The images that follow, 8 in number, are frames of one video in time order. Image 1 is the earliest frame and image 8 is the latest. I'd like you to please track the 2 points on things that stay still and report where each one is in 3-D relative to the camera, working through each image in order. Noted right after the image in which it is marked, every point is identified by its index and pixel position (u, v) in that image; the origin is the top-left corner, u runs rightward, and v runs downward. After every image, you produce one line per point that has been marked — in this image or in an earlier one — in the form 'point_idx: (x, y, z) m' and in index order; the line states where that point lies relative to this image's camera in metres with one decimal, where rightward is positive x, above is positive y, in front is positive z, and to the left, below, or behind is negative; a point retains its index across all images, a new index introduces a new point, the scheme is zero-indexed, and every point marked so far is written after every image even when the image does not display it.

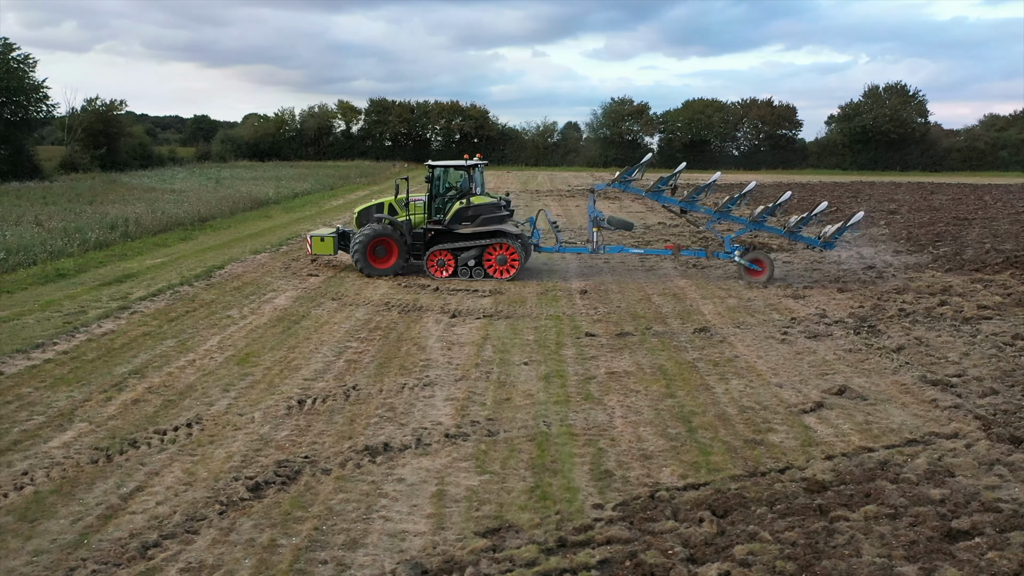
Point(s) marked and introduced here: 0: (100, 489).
0: (-2.4, -1.2, +4.9) m
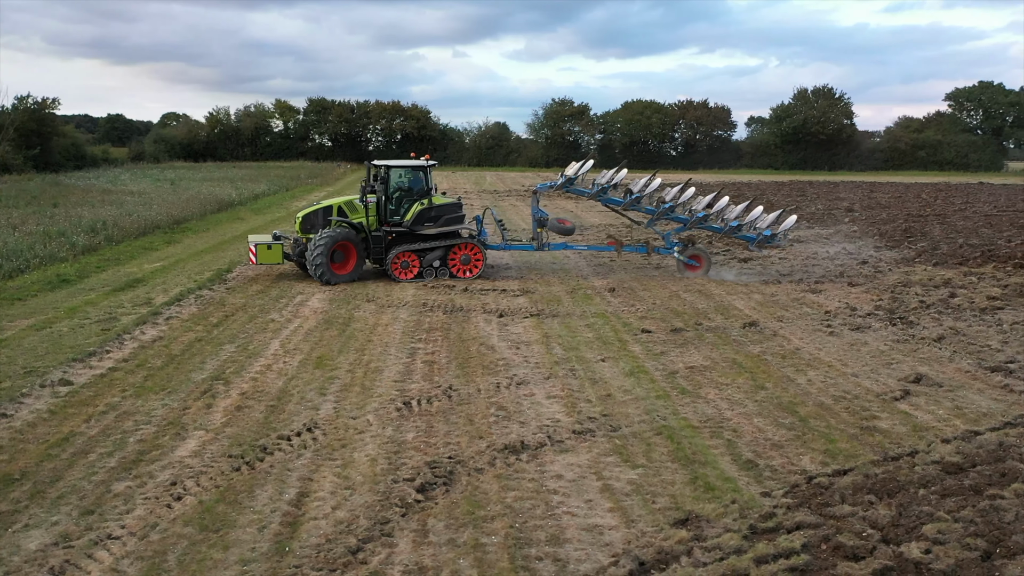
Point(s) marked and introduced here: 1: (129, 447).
0: (-1.4, -1.2, +4.8) m
1: (-2.5, -1.1, +5.5) m
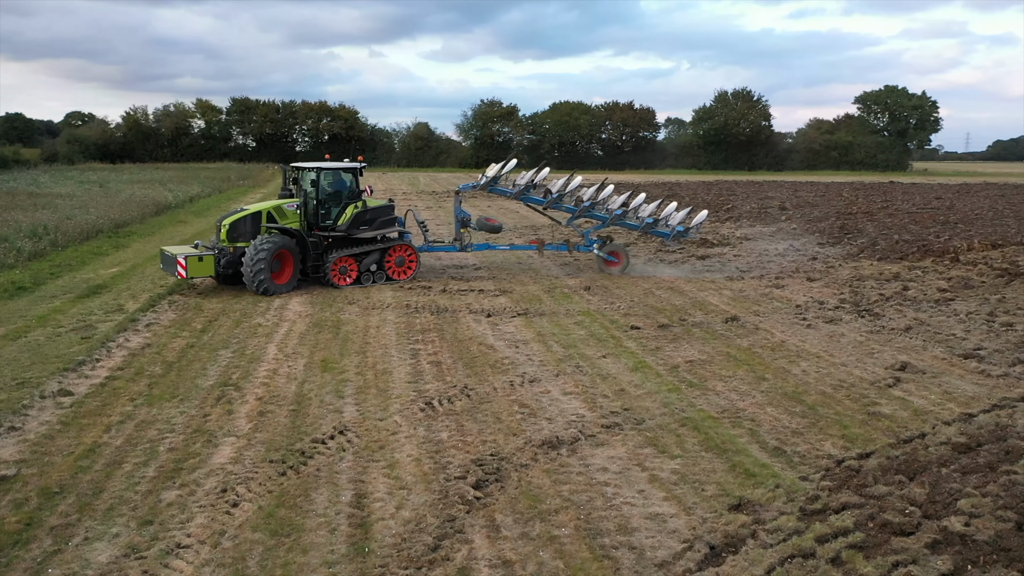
0: (-1.1, -1.2, +4.8) m
1: (-2.3, -1.1, +5.4) m
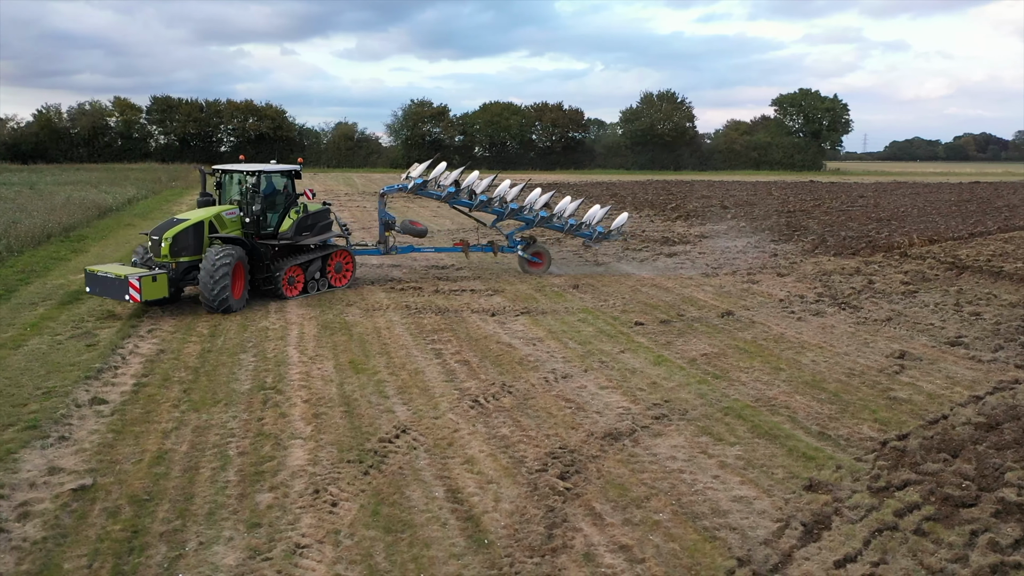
0: (-0.5, -1.2, +4.9) m
1: (-1.8, -1.1, +5.4) m
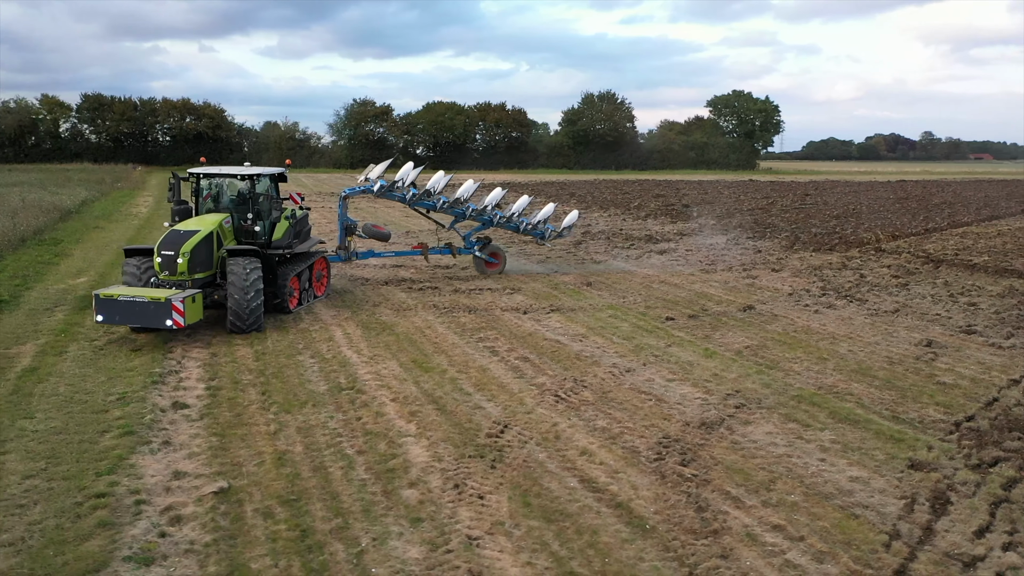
0: (+0.3, -1.2, +5.0) m
1: (-1.0, -1.1, +5.4) m
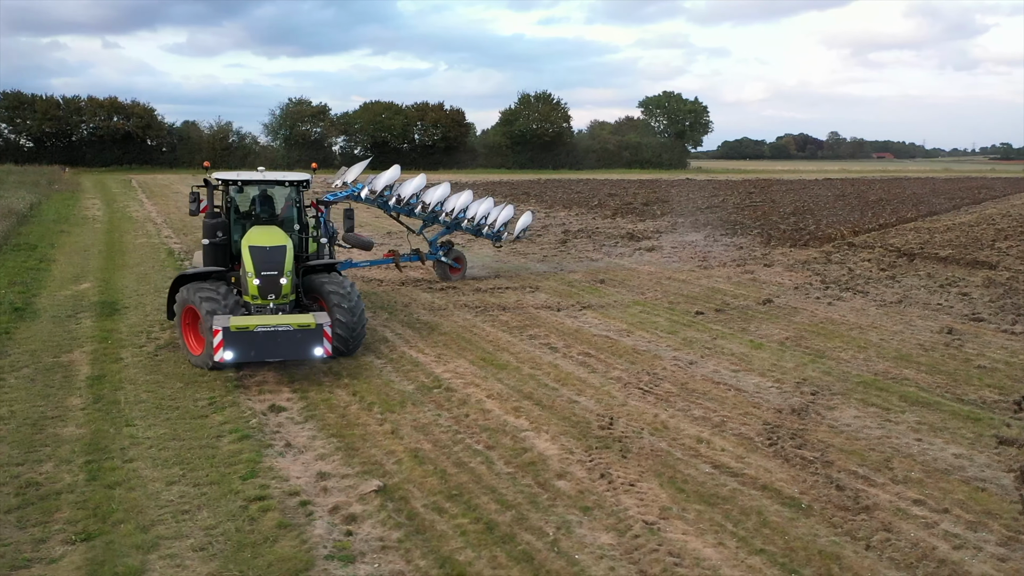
0: (+1.2, -1.2, +5.3) m
1: (-0.1, -1.1, +5.5) m
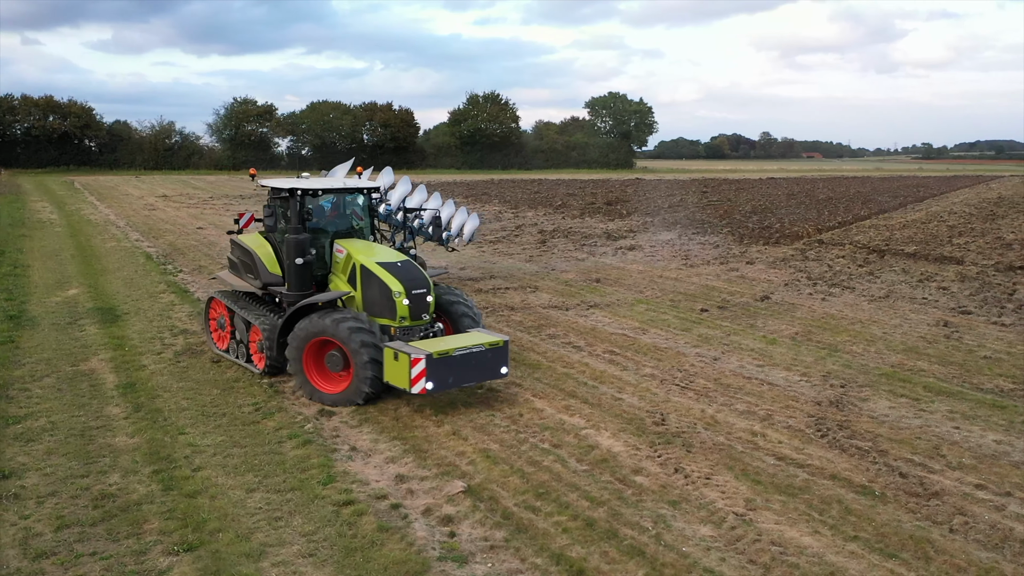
0: (+1.7, -1.2, +5.4) m
1: (+0.3, -1.1, +5.6) m
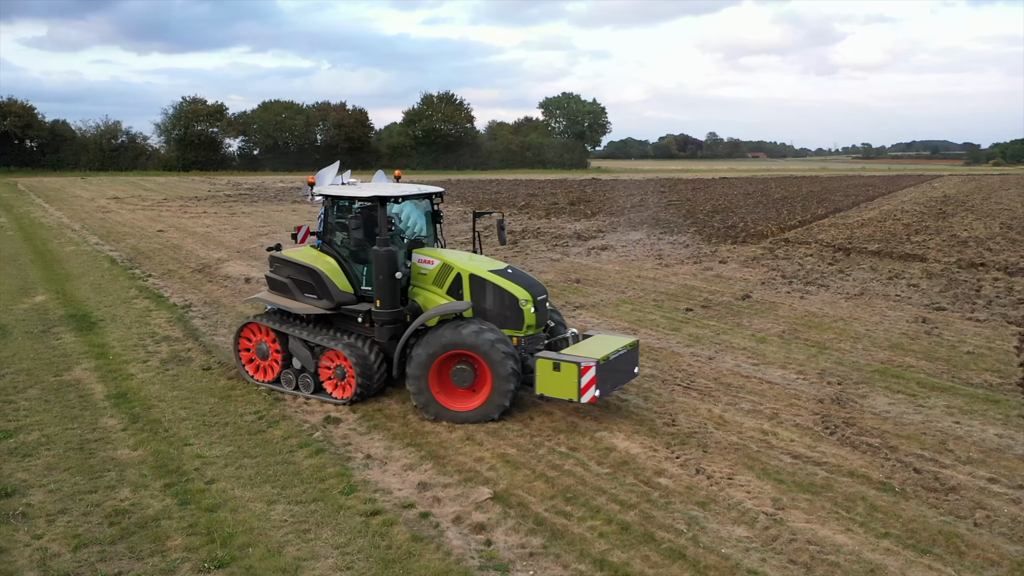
0: (+1.8, -1.2, +5.5) m
1: (+0.5, -1.1, +5.6) m
